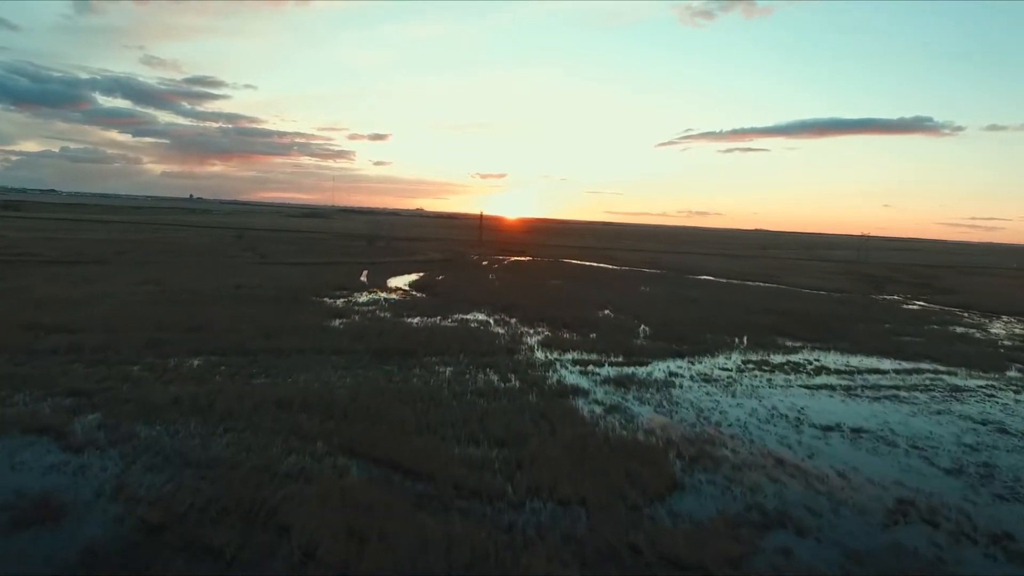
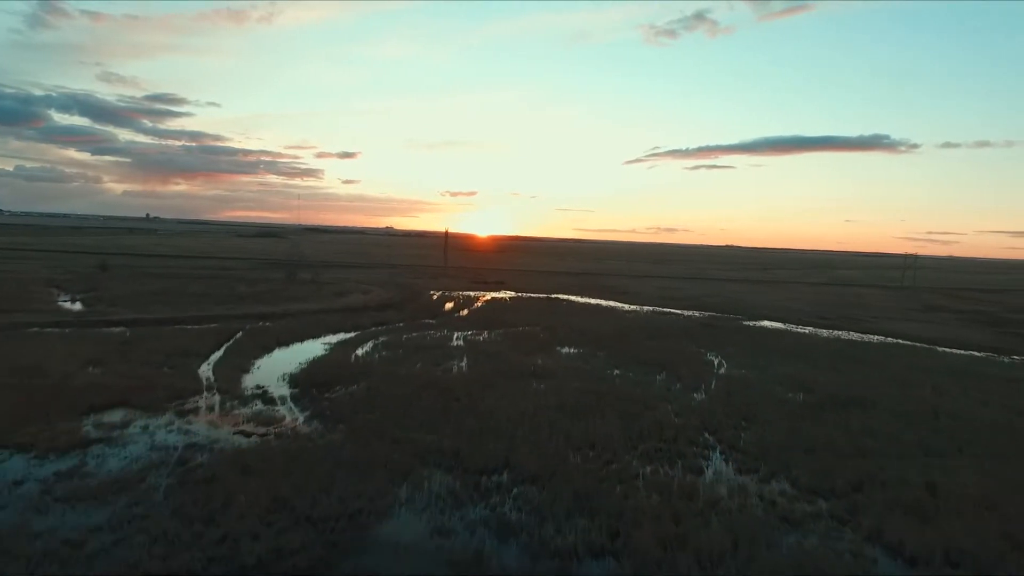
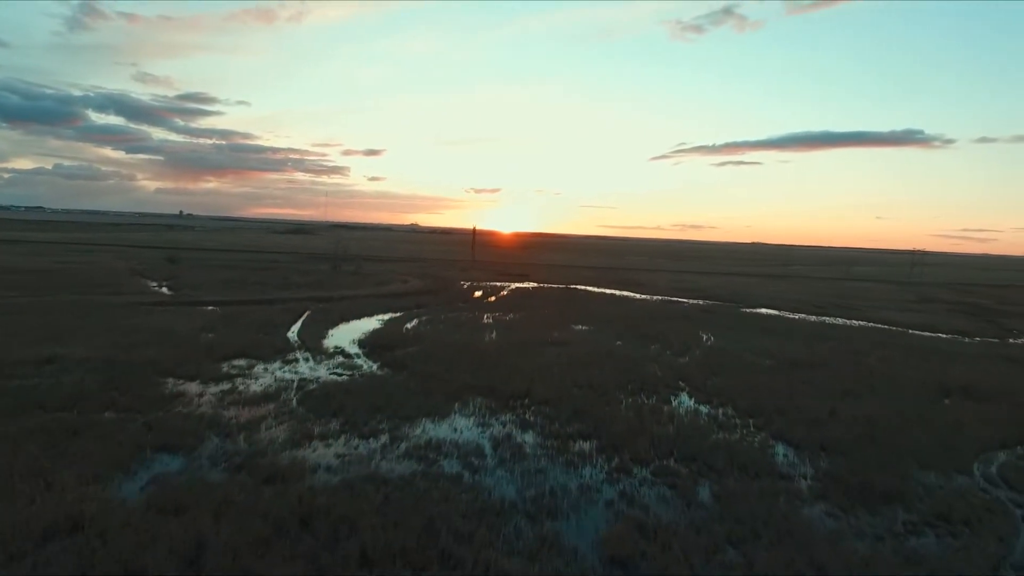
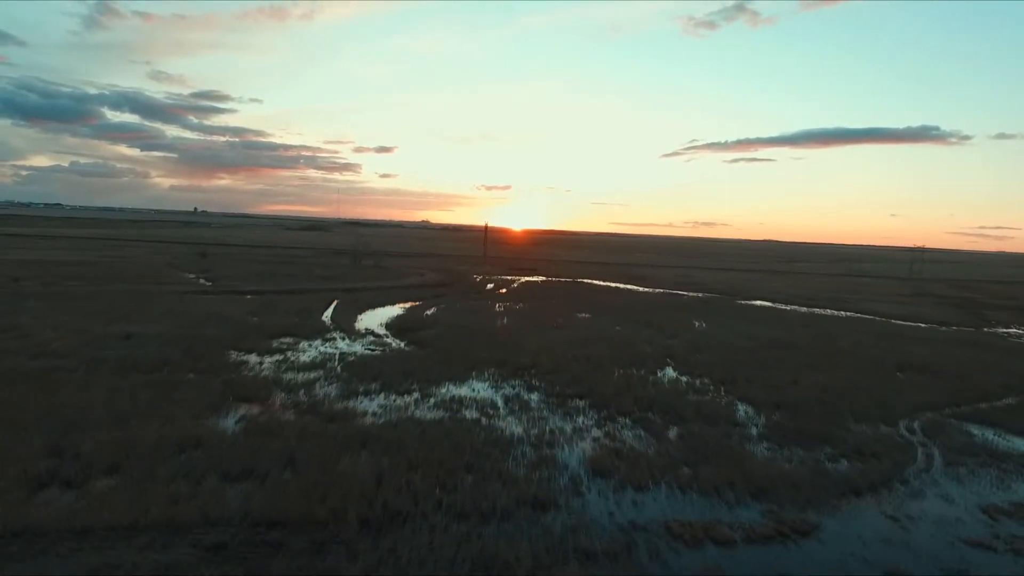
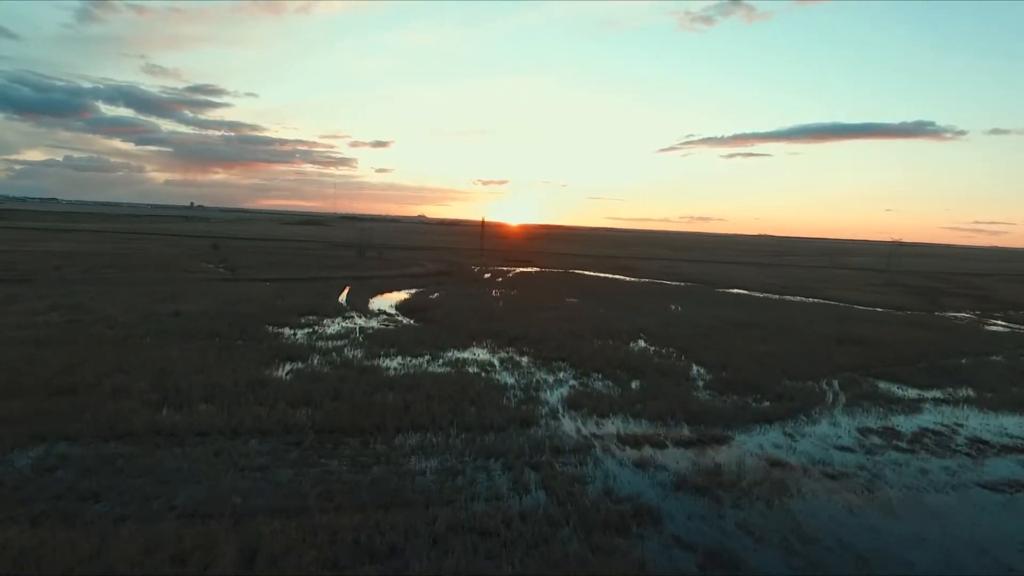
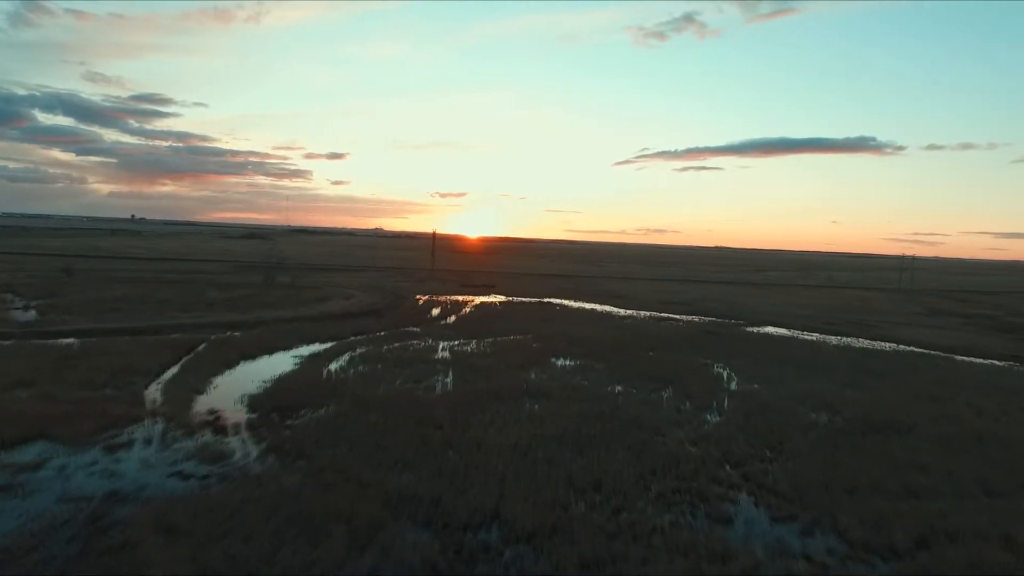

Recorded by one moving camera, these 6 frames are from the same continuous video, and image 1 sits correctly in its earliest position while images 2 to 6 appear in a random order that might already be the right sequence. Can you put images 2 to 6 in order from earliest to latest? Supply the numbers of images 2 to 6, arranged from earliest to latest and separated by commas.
5, 4, 3, 2, 6
